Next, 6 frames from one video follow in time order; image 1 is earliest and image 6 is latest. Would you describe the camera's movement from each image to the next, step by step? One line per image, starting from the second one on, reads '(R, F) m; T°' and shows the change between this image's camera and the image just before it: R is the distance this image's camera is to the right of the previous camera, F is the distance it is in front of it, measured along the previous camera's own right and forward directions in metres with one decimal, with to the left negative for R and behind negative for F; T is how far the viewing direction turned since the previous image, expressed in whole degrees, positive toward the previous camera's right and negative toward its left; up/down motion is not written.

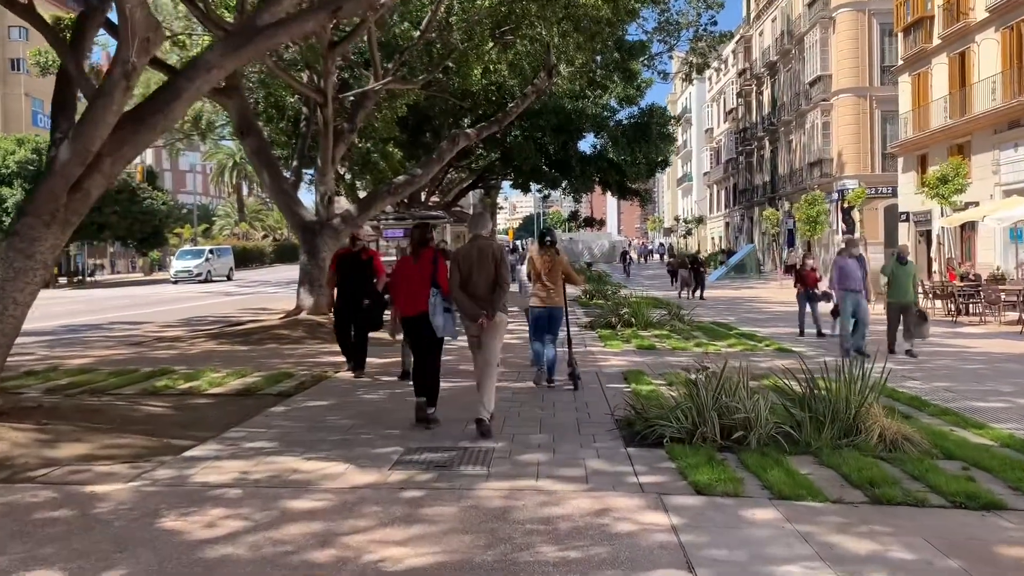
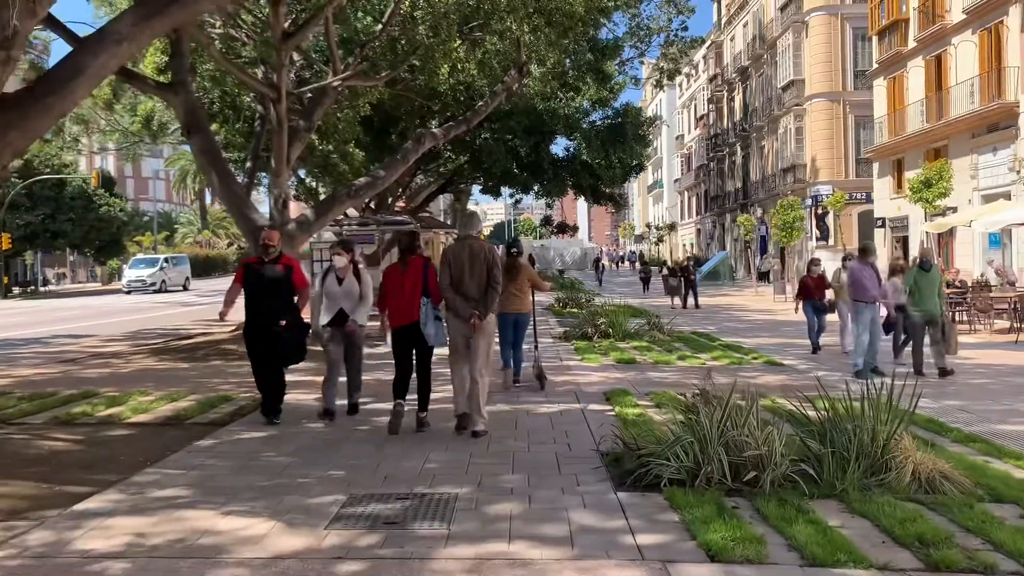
(0.0, +1.0) m; +2°
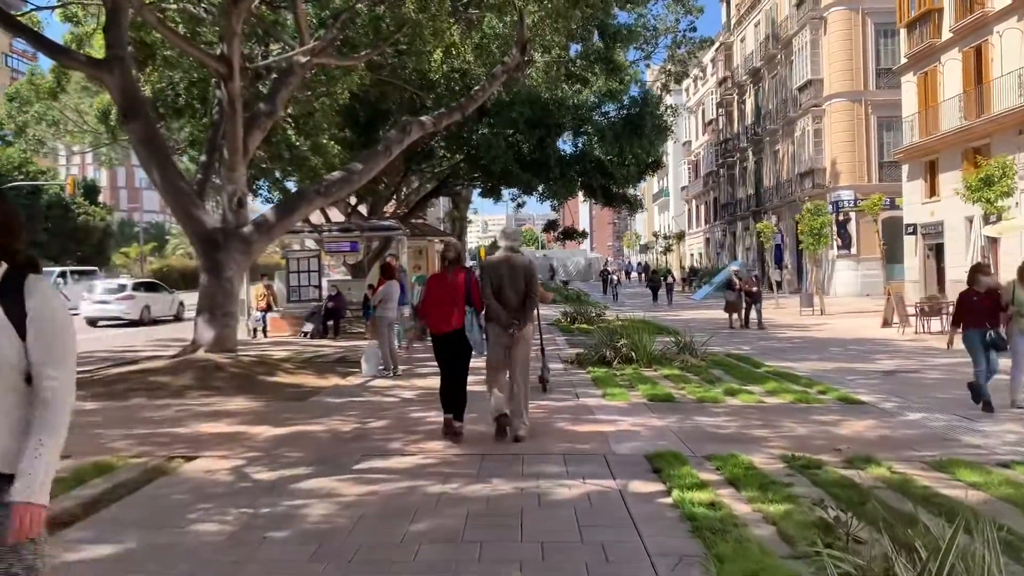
(0.0, +2.5) m; 0°
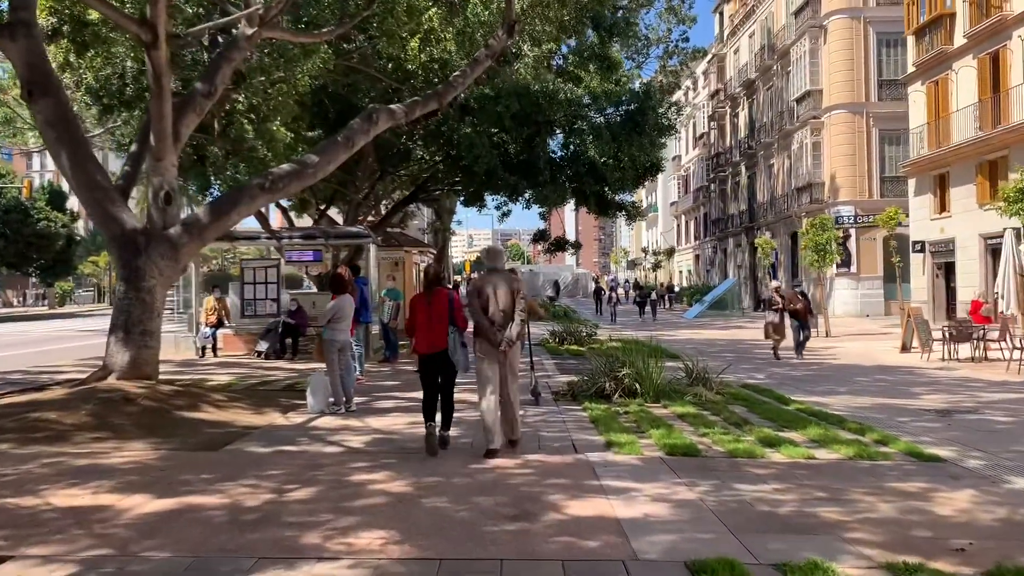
(0.0, +2.0) m; +1°
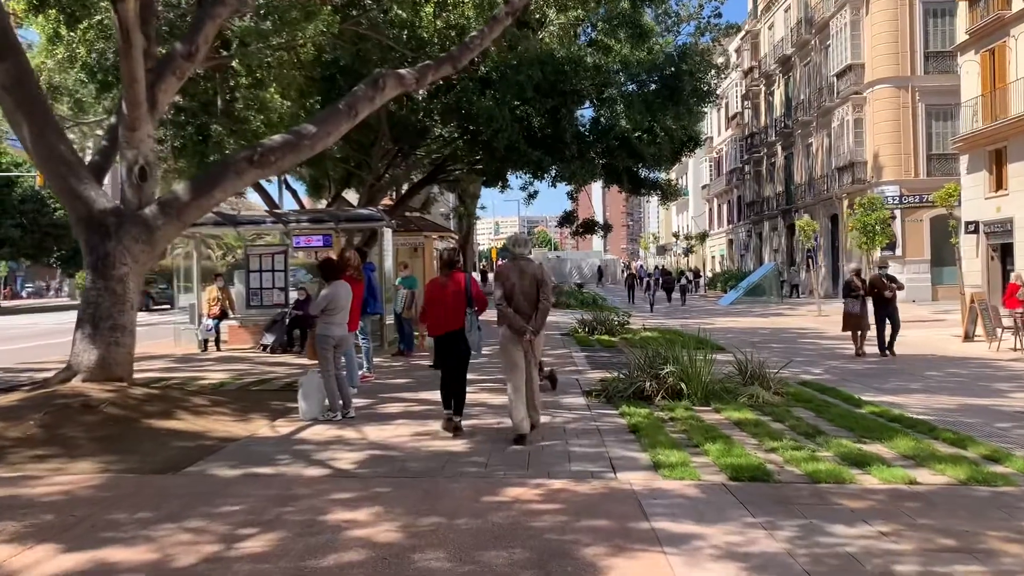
(0.0, +1.4) m; -2°
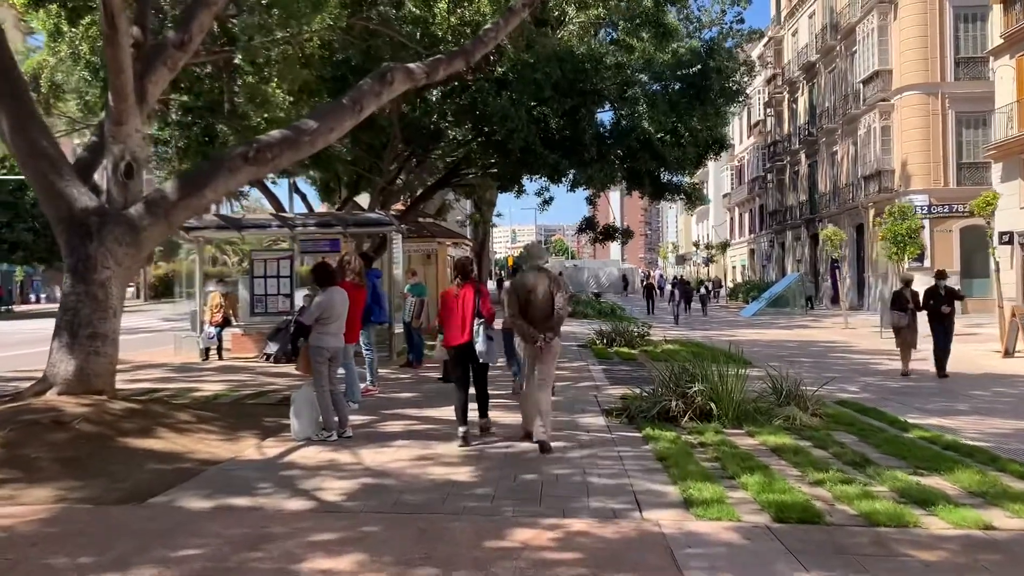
(0.0, +0.7) m; -1°
